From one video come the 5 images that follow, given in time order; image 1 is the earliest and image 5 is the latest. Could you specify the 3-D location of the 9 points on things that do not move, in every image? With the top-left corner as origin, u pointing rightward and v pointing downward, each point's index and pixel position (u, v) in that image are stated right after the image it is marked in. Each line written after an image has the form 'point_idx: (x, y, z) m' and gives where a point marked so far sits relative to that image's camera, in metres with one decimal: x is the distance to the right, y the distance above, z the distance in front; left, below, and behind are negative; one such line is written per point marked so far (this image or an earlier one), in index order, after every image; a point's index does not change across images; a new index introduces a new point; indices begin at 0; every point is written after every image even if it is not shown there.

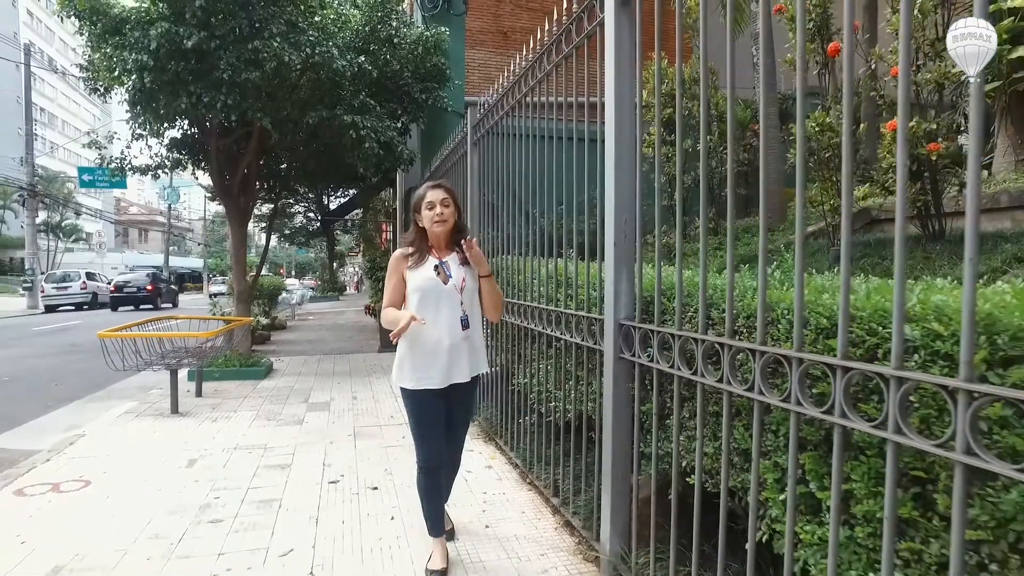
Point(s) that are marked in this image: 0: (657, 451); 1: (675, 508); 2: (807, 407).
0: (+0.5, -0.6, +2.4) m
1: (+0.6, -0.8, +2.3) m
2: (+0.7, -0.3, +1.6) m
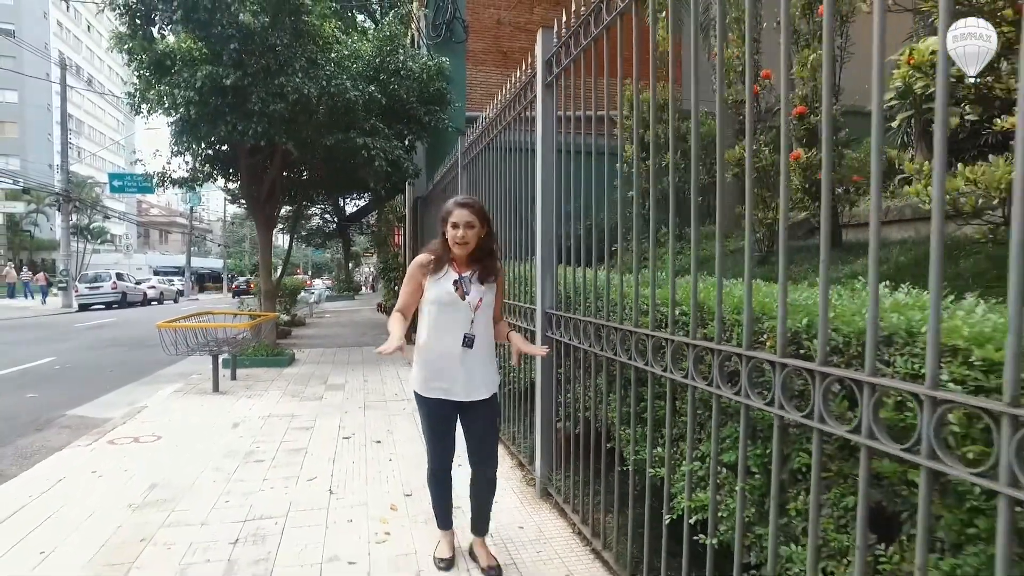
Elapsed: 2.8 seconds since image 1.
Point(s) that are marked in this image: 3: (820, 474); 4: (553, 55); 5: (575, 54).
0: (+0.3, -0.6, +3.5) m
1: (+0.3, -0.8, +3.4) m
2: (+0.5, -0.3, +2.7) m
3: (+0.8, -0.5, +1.6) m
4: (+0.2, +1.4, +3.8) m
5: (+0.3, +1.2, +3.4) m
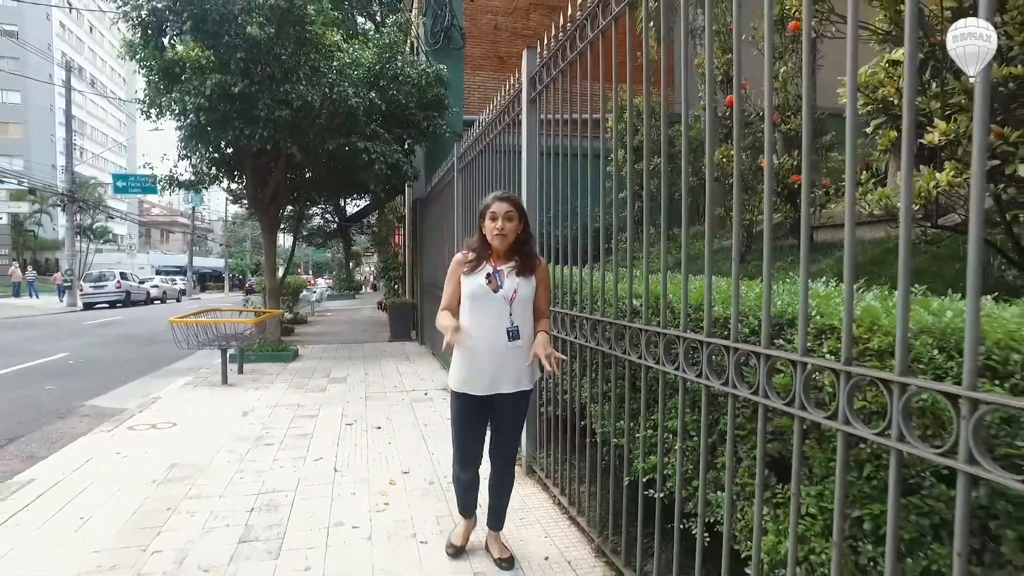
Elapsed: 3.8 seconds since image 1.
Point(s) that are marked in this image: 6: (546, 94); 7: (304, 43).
0: (+0.2, -0.6, +3.9) m
1: (+0.2, -0.8, +3.8) m
2: (+0.4, -0.3, +3.1) m
3: (+0.7, -0.4, +2.0) m
4: (+0.2, +1.4, +4.2) m
5: (+0.3, +1.3, +3.8) m
6: (+0.2, +1.2, +4.0) m
7: (-2.8, +3.3, +8.7) m
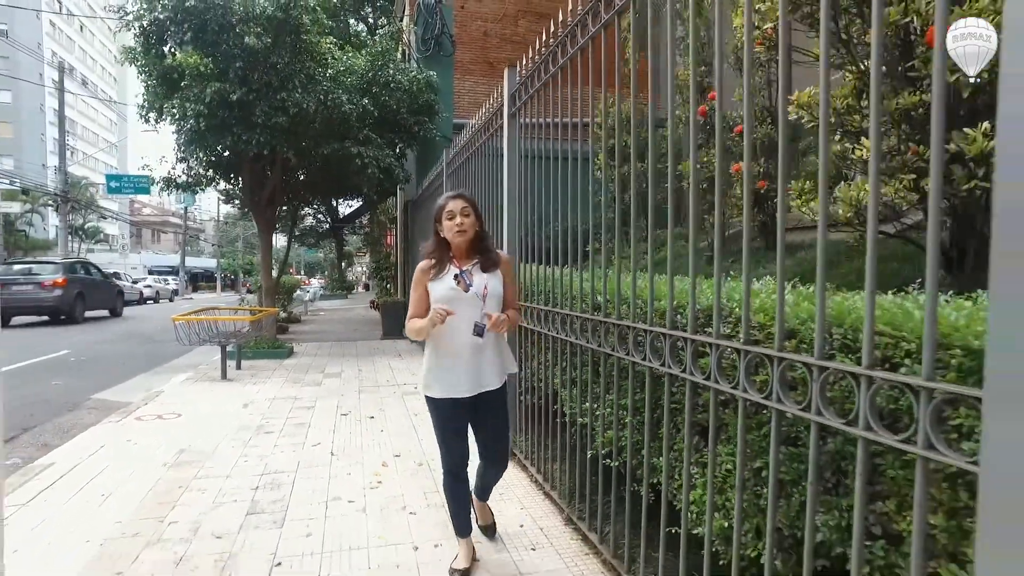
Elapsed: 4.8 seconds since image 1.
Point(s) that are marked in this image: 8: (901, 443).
0: (+0.1, -0.6, +4.3) m
1: (+0.1, -0.8, +4.2) m
2: (+0.3, -0.2, +3.5) m
3: (+0.6, -0.4, +2.3) m
4: (0.0, +1.4, +4.6) m
5: (+0.1, +1.3, +4.2) m
6: (+0.1, +1.2, +4.4) m
7: (-3.0, +3.3, +9.1) m
8: (+0.8, -0.3, +1.3) m
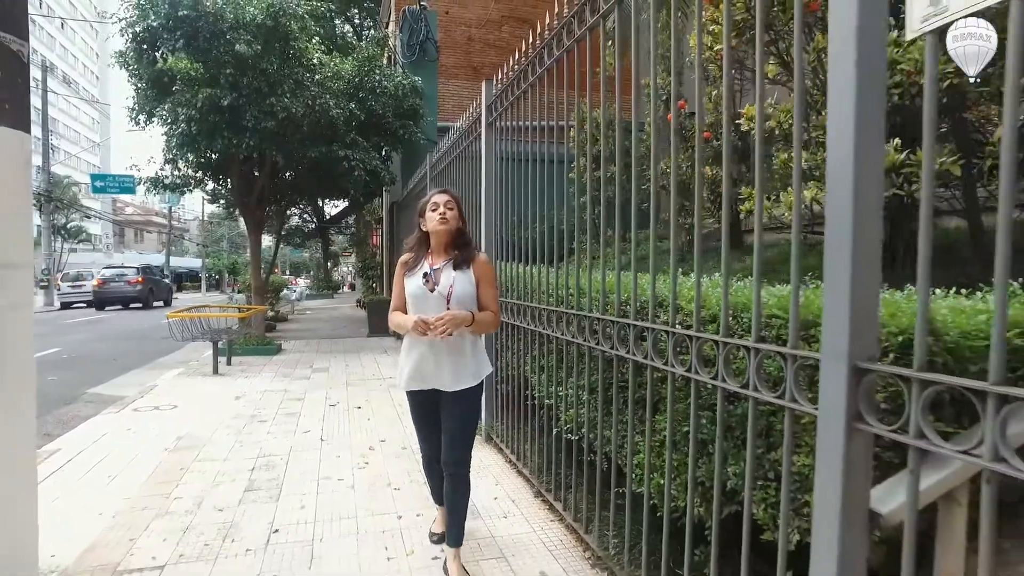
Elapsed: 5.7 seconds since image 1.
0: (-0.1, -0.5, +4.6) m
1: (0.0, -0.7, +4.5) m
2: (+0.1, -0.2, +3.8) m
3: (+0.5, -0.4, +2.7) m
4: (-0.1, +1.4, +4.9) m
5: (0.0, +1.3, +4.6) m
6: (-0.1, +1.3, +4.8) m
7: (-3.3, +3.3, +9.4) m
8: (+0.7, -0.3, +1.7) m
